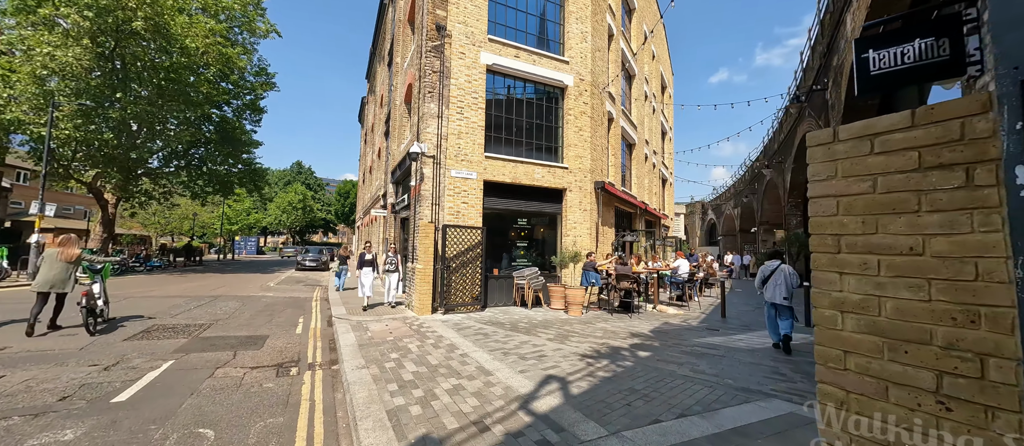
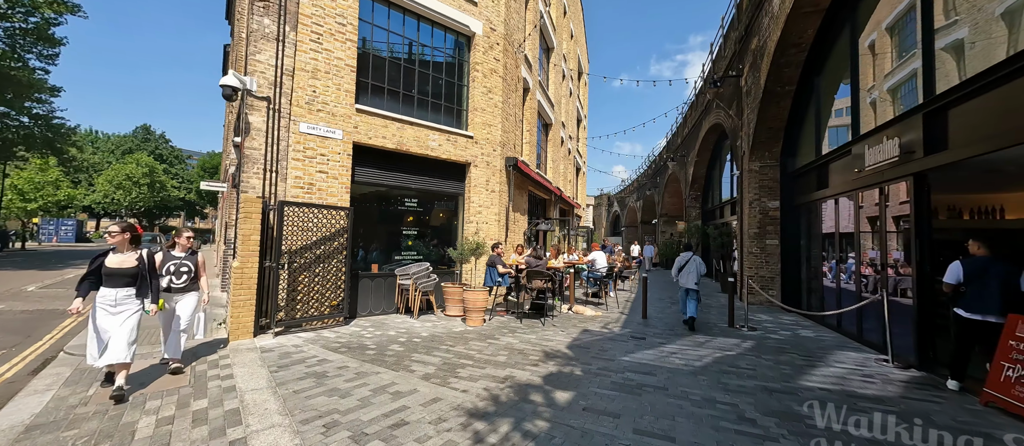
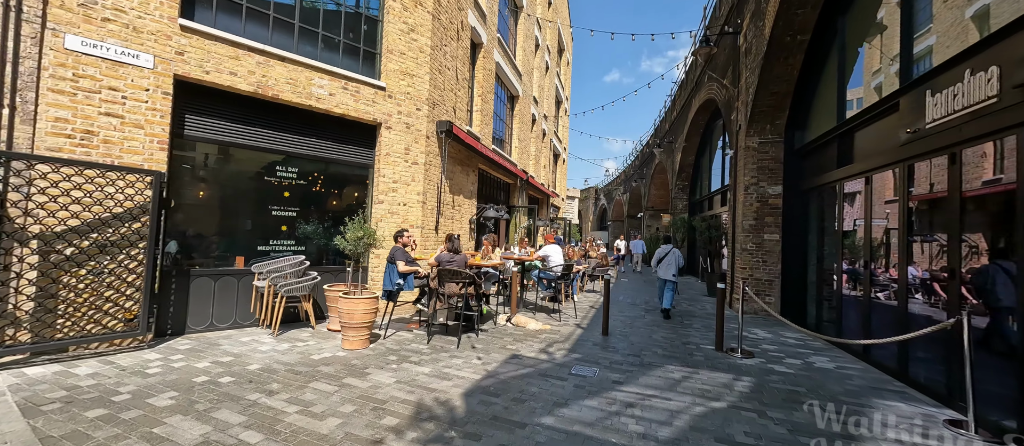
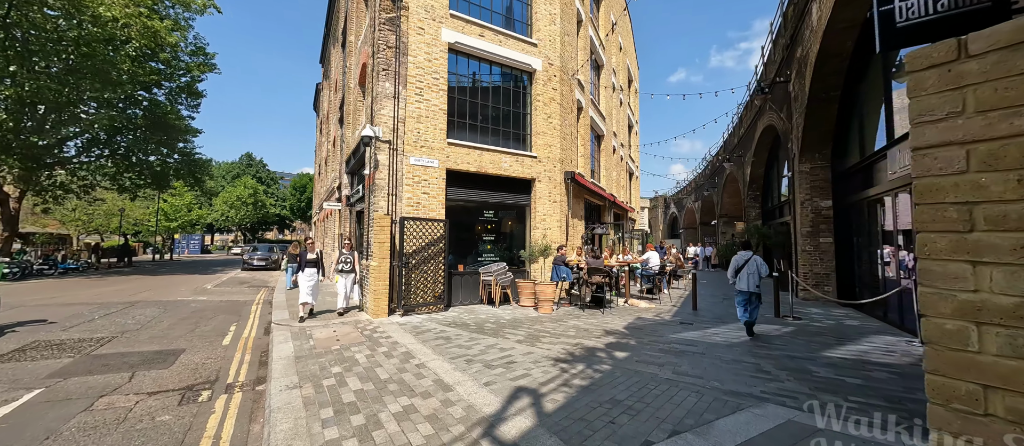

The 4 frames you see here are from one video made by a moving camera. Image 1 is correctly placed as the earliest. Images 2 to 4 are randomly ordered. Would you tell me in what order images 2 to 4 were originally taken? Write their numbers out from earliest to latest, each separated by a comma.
4, 2, 3
